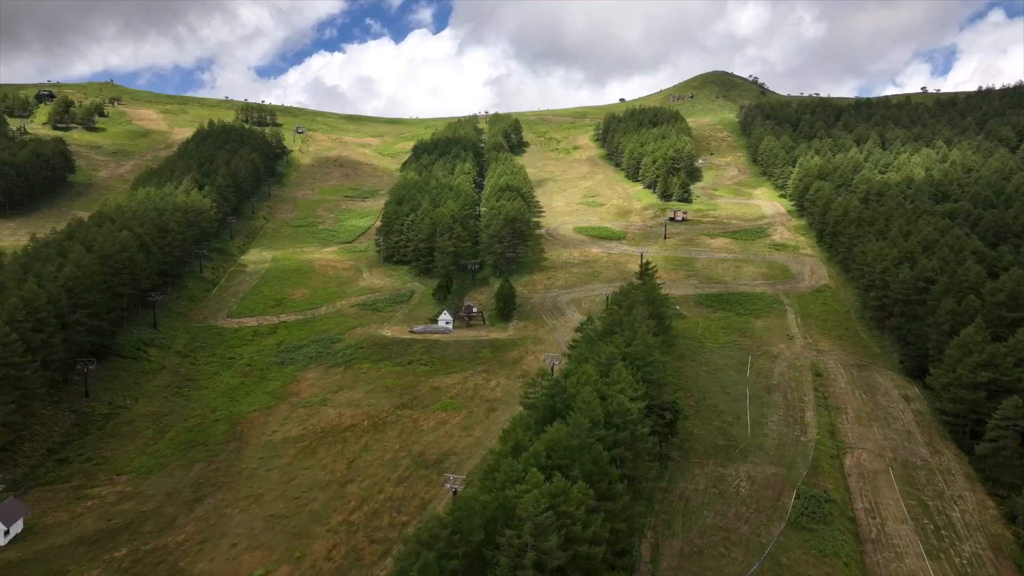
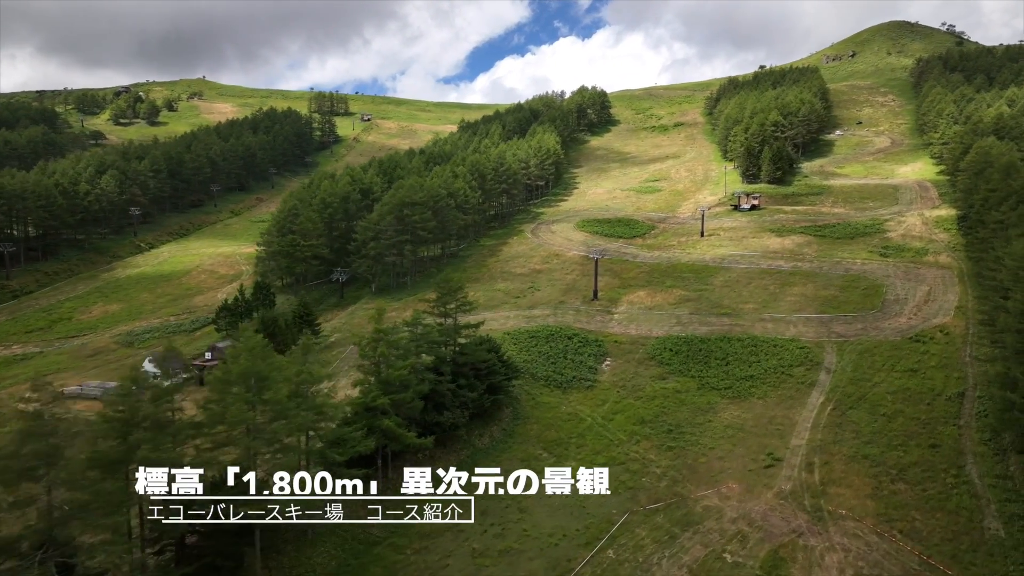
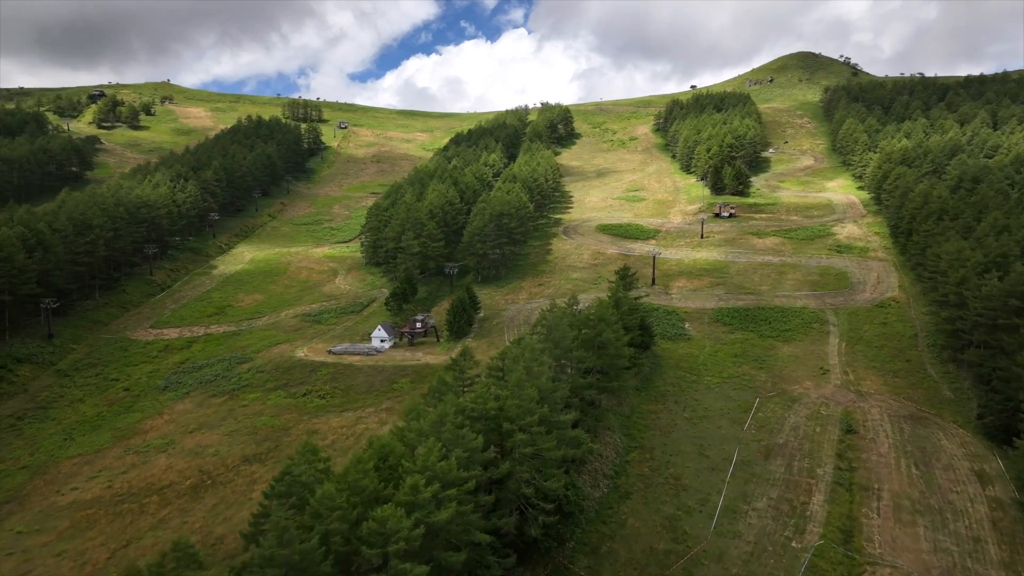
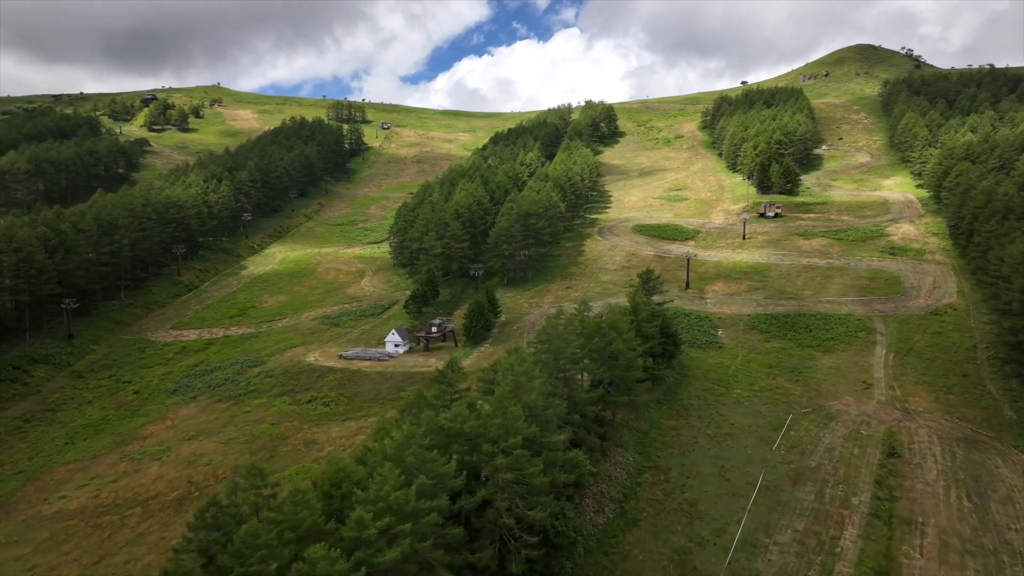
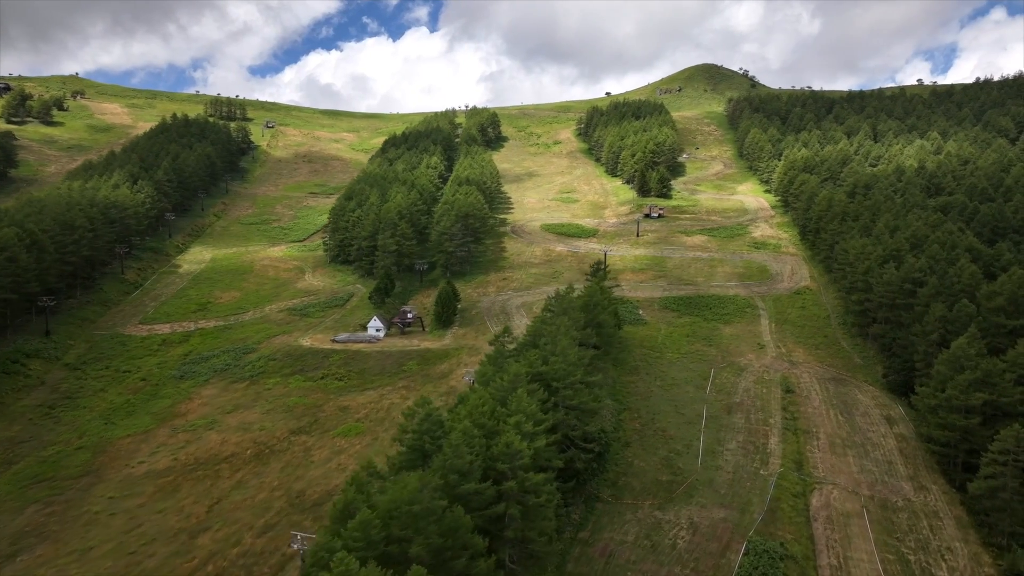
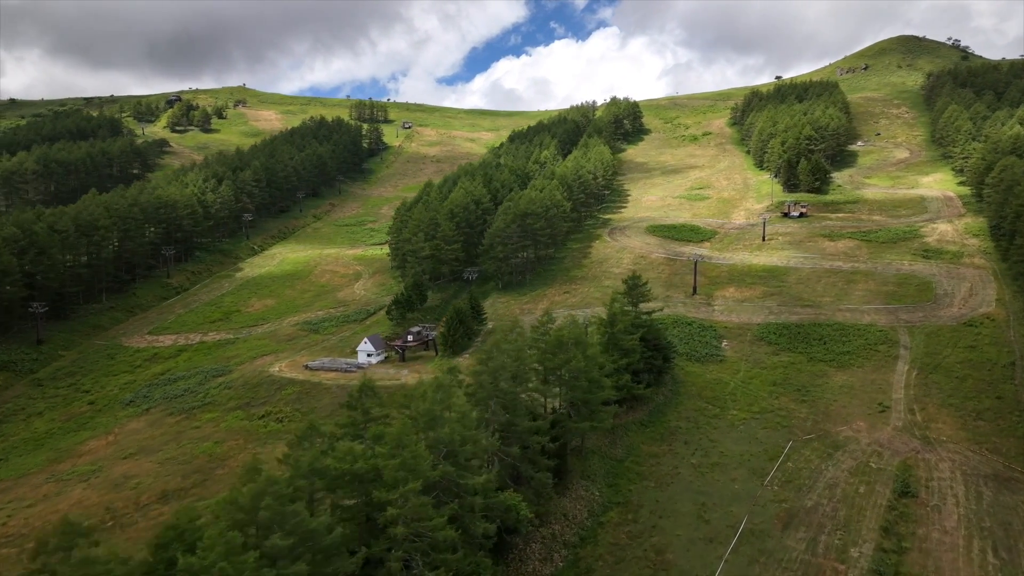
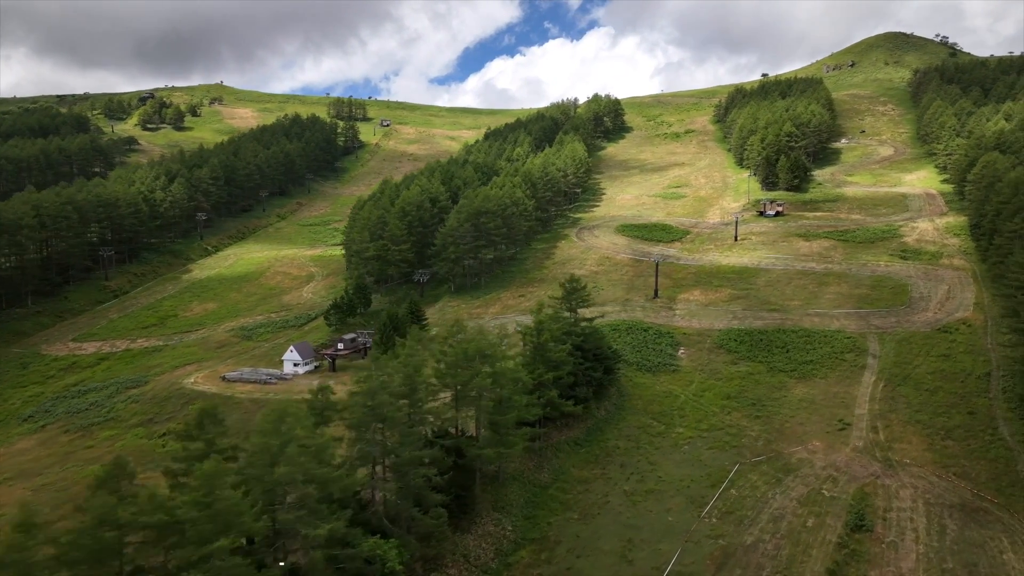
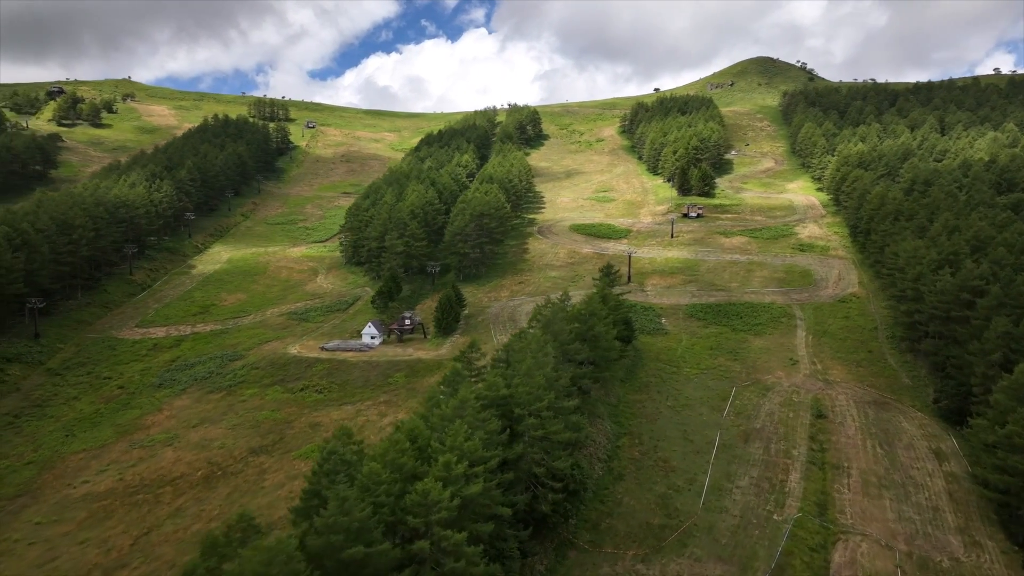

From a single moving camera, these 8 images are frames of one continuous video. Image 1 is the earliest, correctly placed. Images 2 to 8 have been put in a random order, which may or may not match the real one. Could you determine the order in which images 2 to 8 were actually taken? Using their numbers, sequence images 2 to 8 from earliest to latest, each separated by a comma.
5, 8, 3, 4, 6, 7, 2
